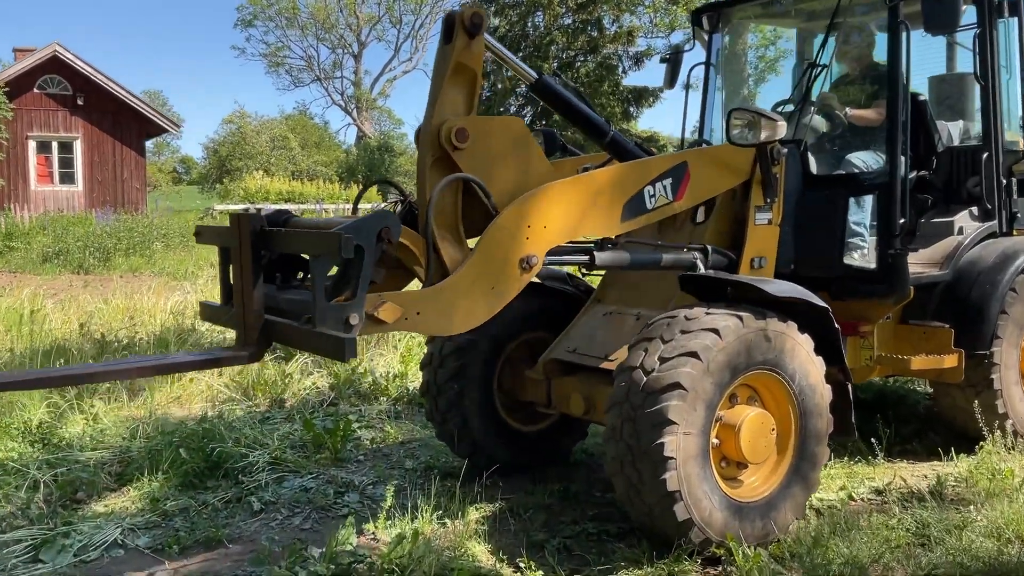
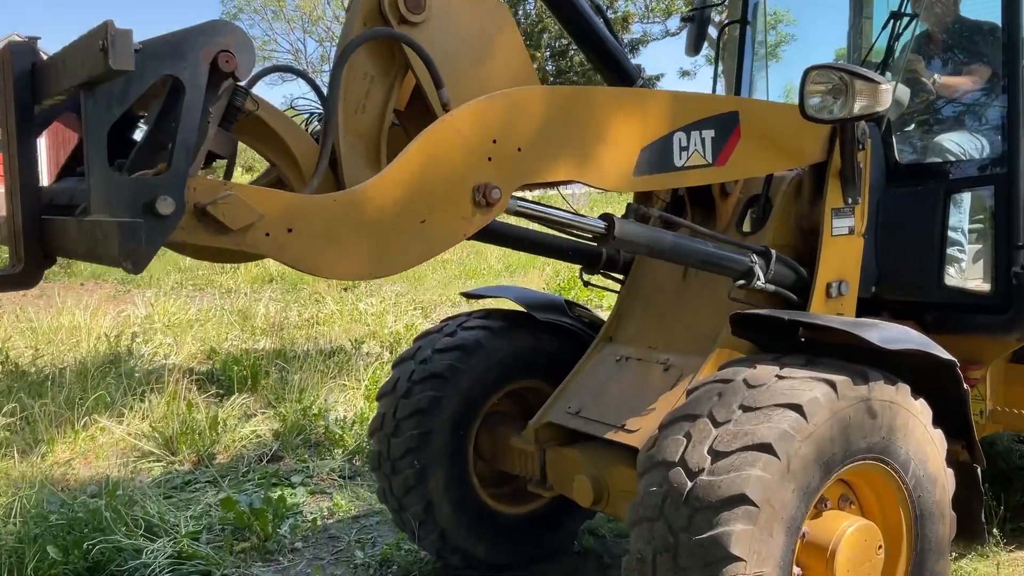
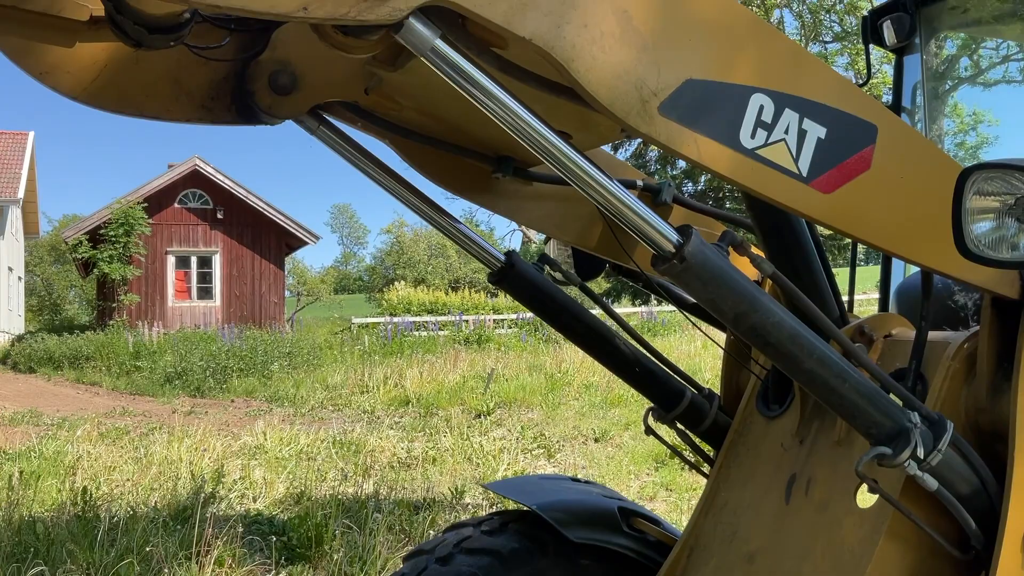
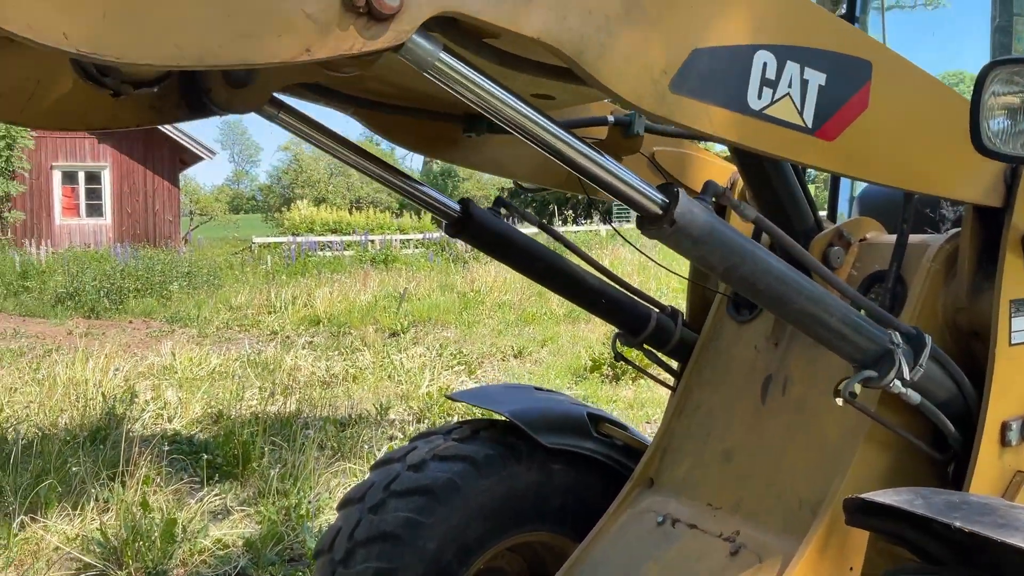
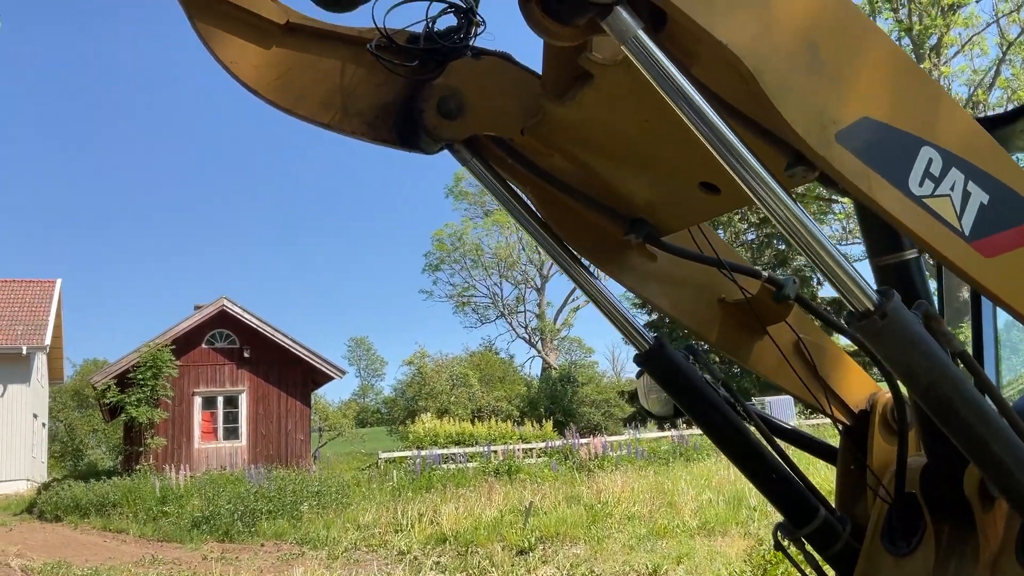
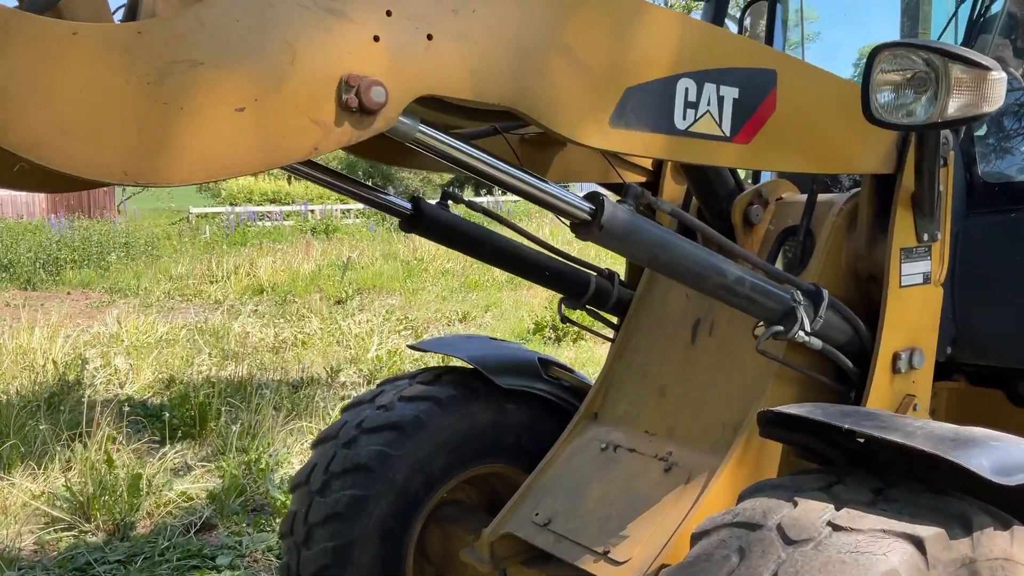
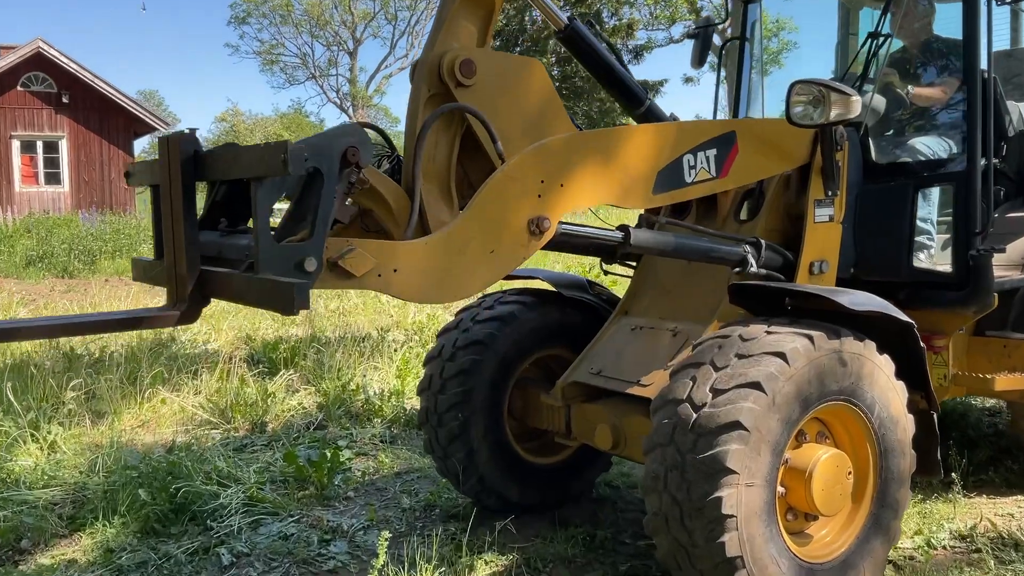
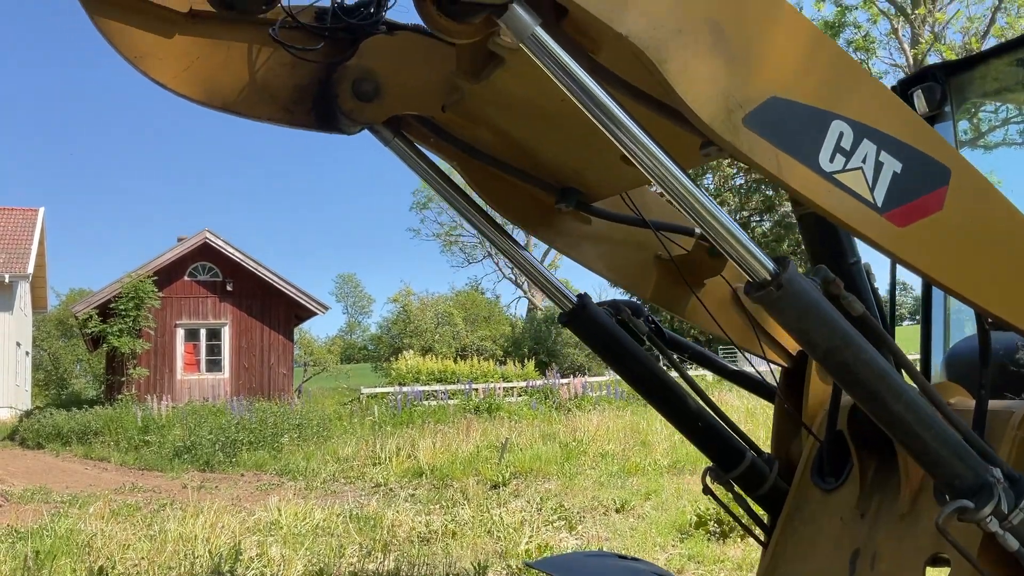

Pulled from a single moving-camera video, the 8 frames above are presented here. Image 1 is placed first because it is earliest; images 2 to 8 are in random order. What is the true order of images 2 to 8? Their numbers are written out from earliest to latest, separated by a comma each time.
7, 2, 6, 4, 3, 8, 5
